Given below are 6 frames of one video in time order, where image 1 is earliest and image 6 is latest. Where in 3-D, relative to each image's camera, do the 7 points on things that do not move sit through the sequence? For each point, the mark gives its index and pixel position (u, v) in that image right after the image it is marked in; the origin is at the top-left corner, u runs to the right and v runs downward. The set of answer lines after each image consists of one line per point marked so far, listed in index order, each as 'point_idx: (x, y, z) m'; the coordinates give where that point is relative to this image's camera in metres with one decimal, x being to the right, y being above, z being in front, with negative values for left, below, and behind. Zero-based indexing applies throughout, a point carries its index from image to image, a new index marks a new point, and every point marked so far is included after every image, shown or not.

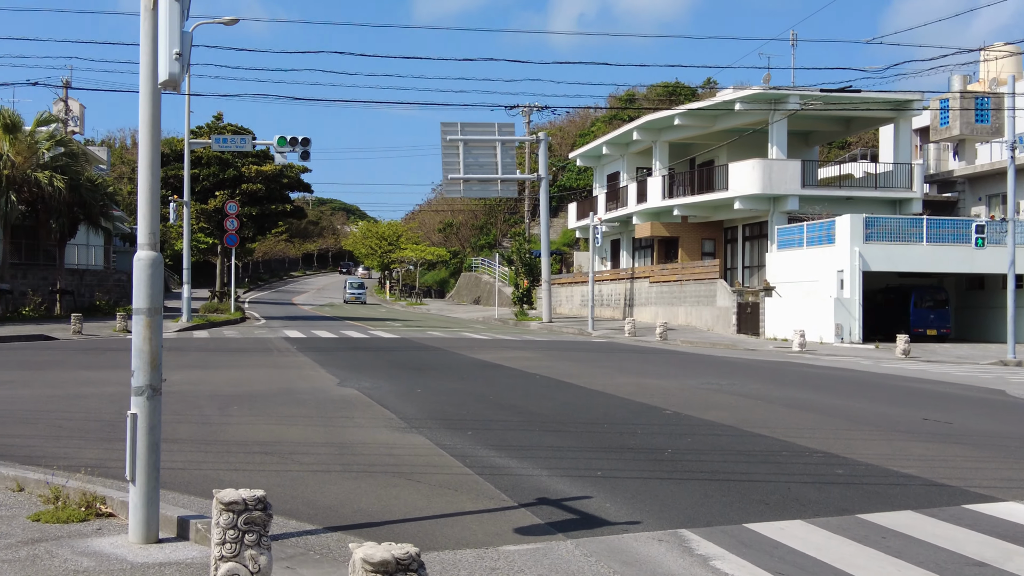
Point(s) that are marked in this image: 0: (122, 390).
0: (-6.2, -1.6, +12.9) m
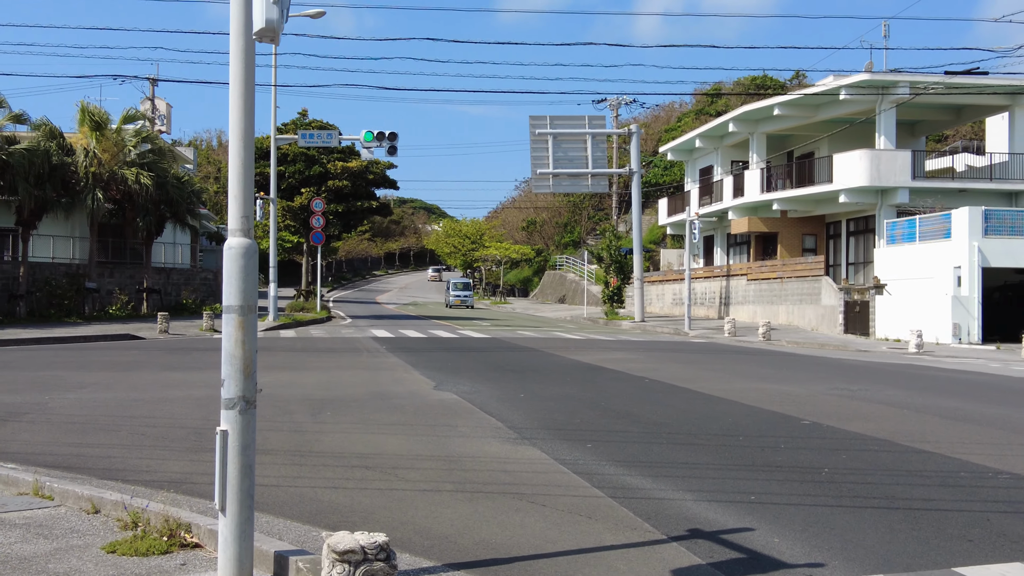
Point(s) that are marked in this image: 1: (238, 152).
0: (-4.6, -1.6, +12.2) m
1: (-1.7, +0.8, +4.9) m
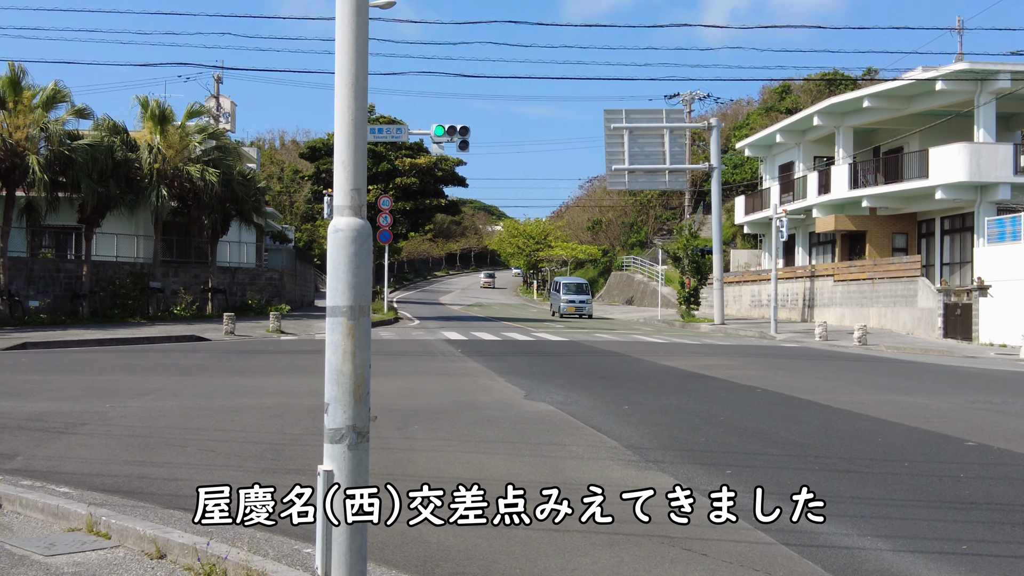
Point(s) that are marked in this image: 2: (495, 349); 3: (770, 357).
0: (-3.2, -1.6, +11.1) m
1: (-0.8, +0.9, +3.7) m
2: (-0.4, -1.5, +19.5) m
3: (+6.3, -1.7, +20.0) m
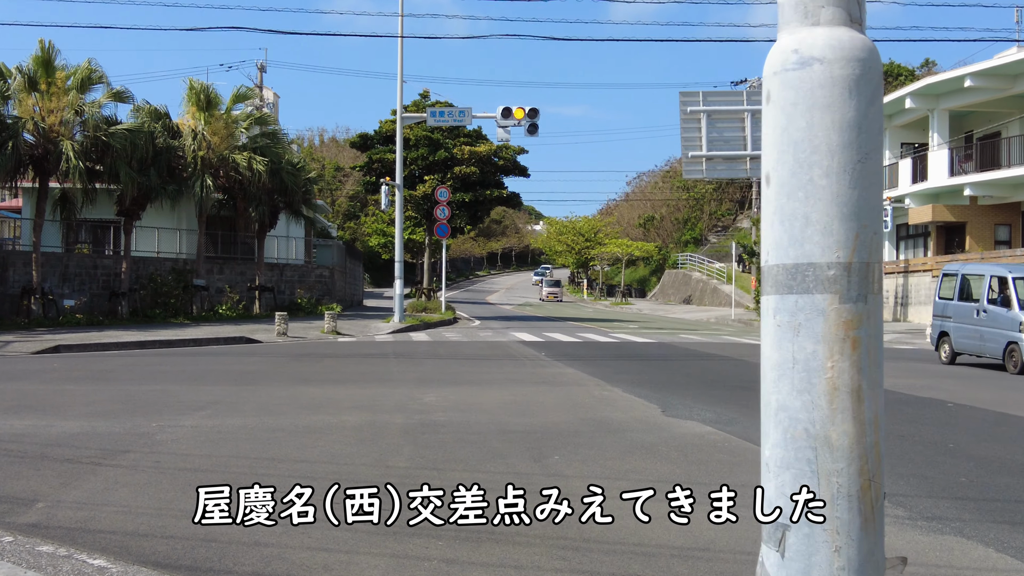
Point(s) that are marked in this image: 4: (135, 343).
0: (-1.6, -1.4, +8.9) m
1: (+0.5, +1.0, +1.4) m
2: (+1.5, -1.4, +17.2) m
3: (+8.2, -1.5, +17.4) m
4: (-8.2, -1.2, +17.8) m
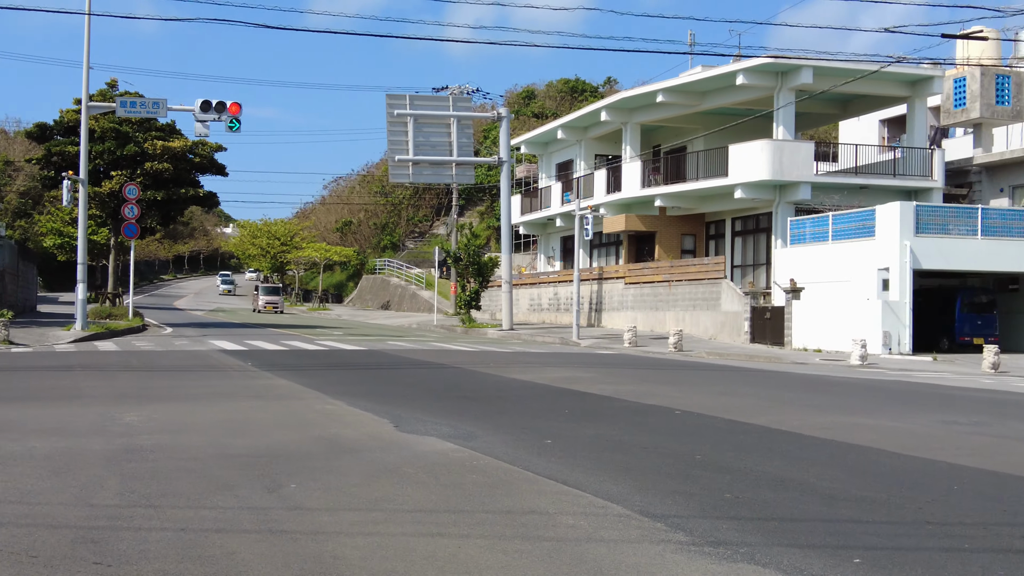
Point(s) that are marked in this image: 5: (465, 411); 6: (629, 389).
0: (-3.9, -1.7, +7.1) m
1: (+0.7, +0.8, +0.8) m
2: (-3.9, -1.6, +16.0) m
3: (+2.3, -1.8, +18.5) m
4: (-13.3, -1.5, +13.0) m
5: (-0.6, -1.7, +11.4) m
6: (+2.4, -1.7, +14.3) m
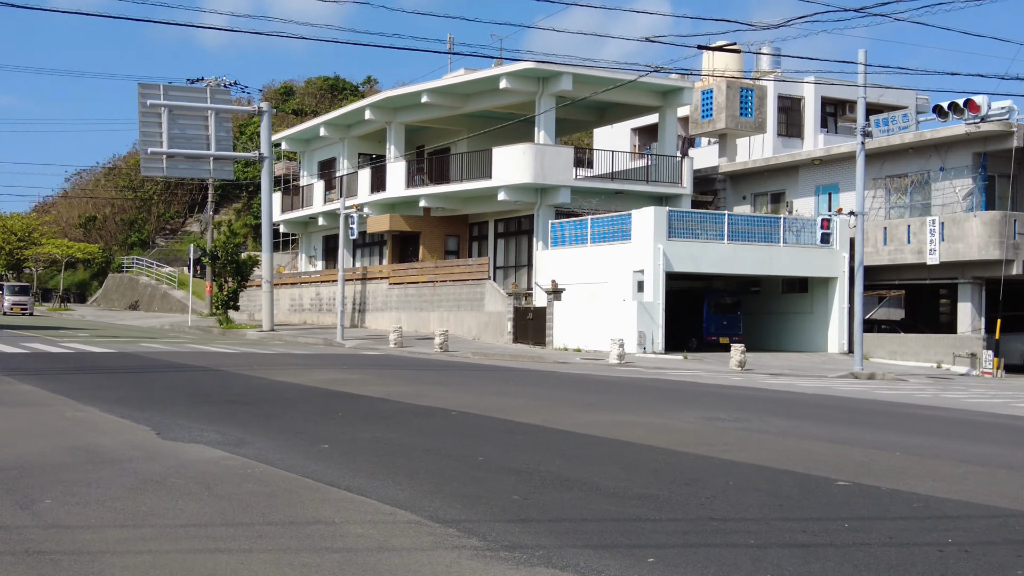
0: (-5.4, -1.9, +5.6) m
1: (+0.8, +0.7, +0.9) m
2: (-7.9, -1.8, +14.1) m
3: (-2.7, -1.9, +18.2) m
4: (-16.0, -1.8, +8.6) m
5: (-3.4, -1.8, +10.6) m
6: (-1.4, -1.9, +14.3) m
